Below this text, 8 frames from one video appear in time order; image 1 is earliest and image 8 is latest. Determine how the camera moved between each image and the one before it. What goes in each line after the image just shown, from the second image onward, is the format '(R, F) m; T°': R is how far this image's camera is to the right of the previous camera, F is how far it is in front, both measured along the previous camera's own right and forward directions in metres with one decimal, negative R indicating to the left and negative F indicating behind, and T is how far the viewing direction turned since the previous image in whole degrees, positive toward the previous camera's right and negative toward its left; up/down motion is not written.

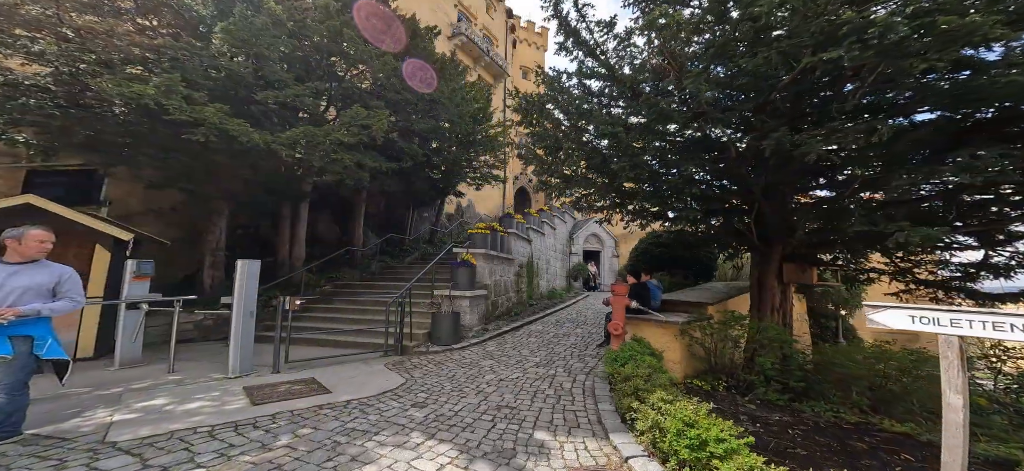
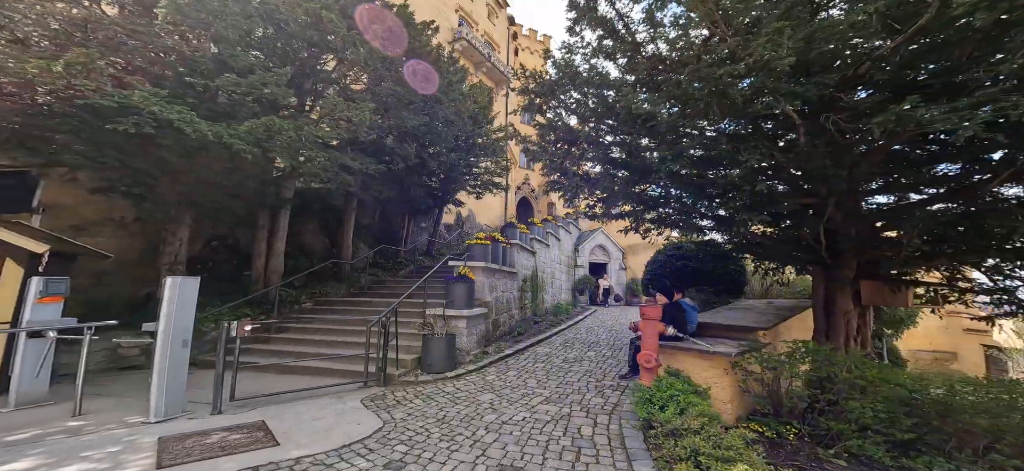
(0.0, +1.0) m; 0°
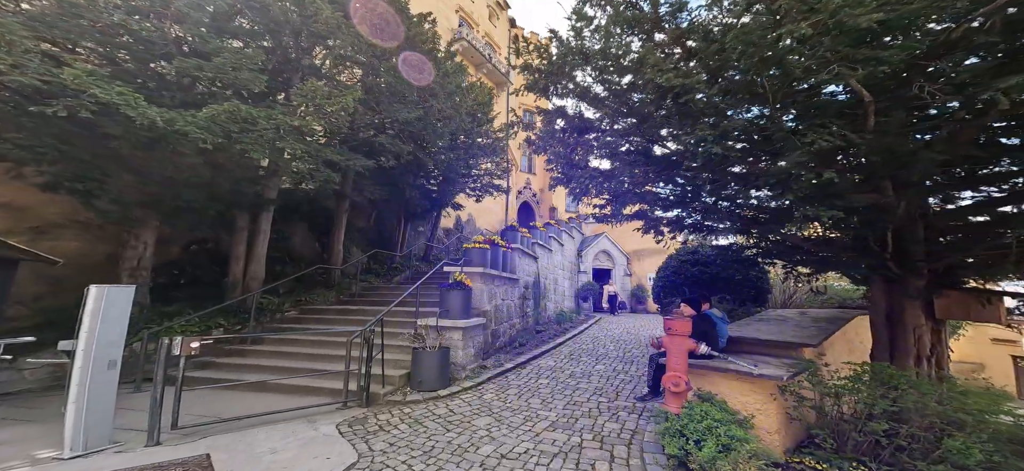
(0.0, +0.6) m; 0°
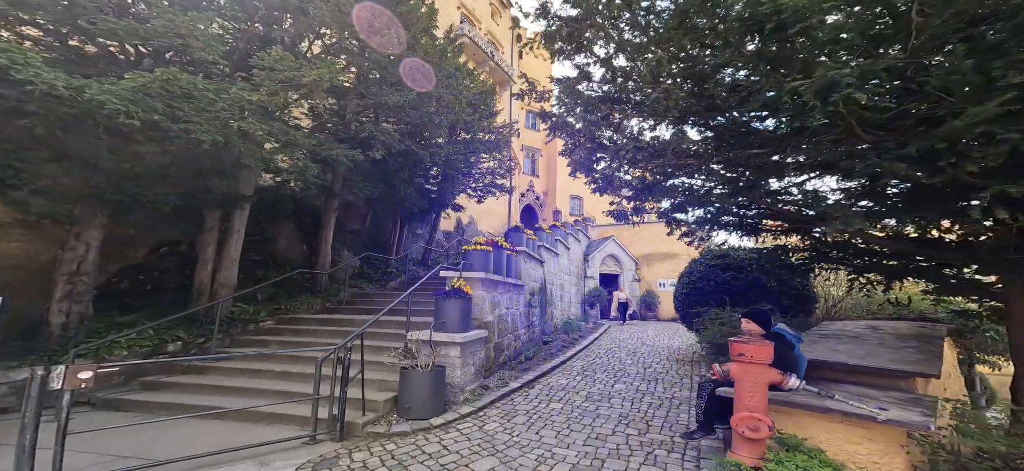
(-0.1, +0.9) m; 0°
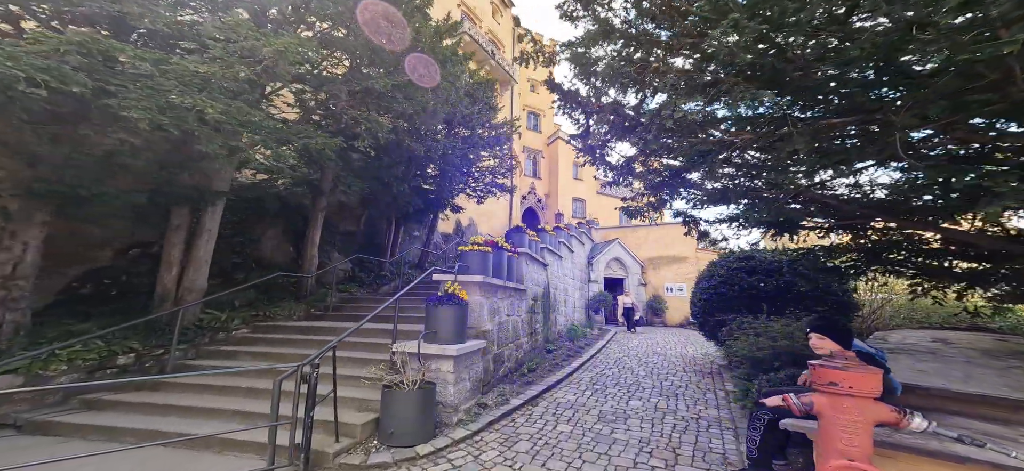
(0.0, +0.7) m; 0°
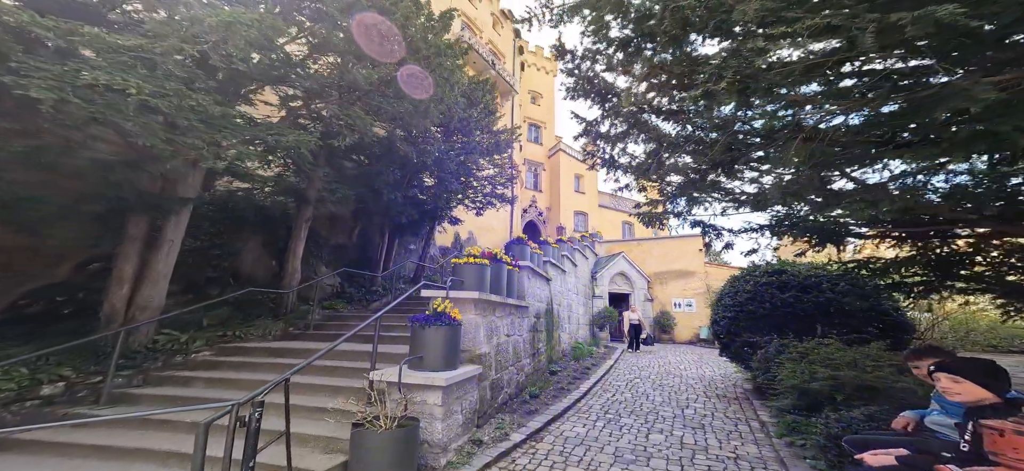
(0.0, +0.7) m; 0°
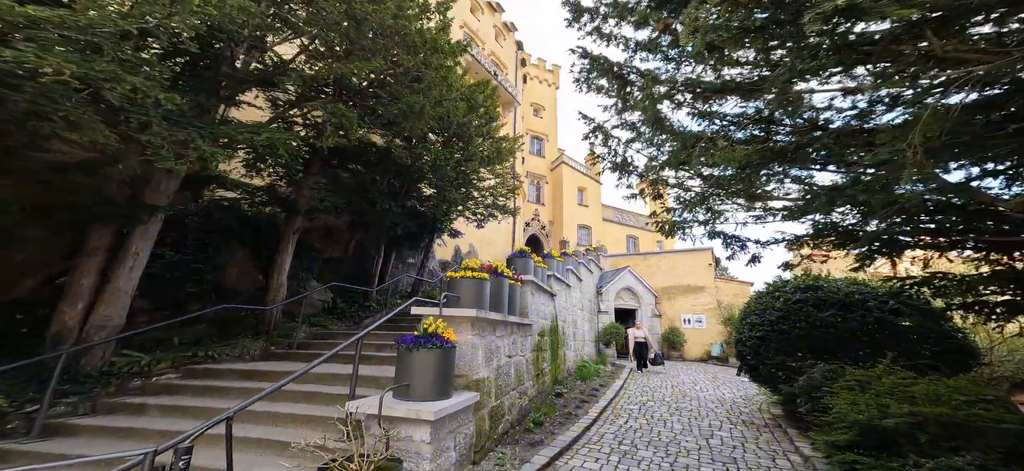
(0.0, +0.5) m; 0°
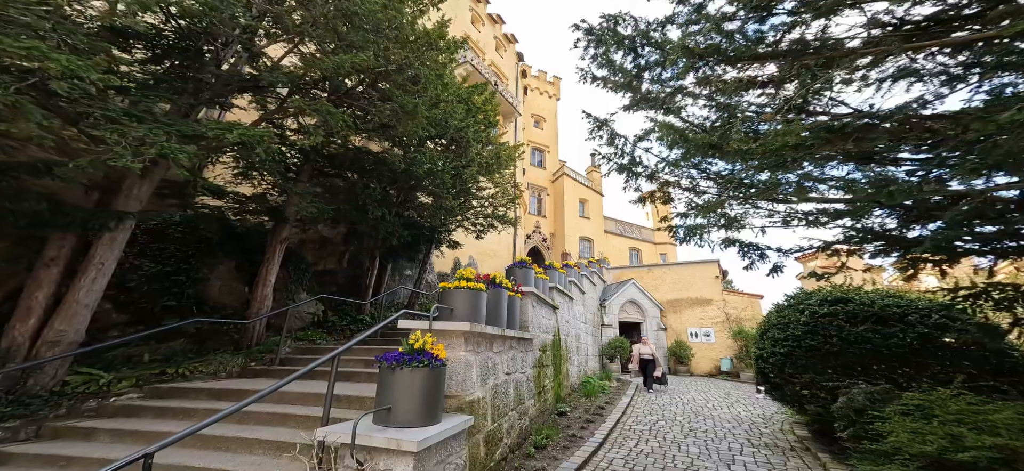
(0.0, +0.4) m; 0°
